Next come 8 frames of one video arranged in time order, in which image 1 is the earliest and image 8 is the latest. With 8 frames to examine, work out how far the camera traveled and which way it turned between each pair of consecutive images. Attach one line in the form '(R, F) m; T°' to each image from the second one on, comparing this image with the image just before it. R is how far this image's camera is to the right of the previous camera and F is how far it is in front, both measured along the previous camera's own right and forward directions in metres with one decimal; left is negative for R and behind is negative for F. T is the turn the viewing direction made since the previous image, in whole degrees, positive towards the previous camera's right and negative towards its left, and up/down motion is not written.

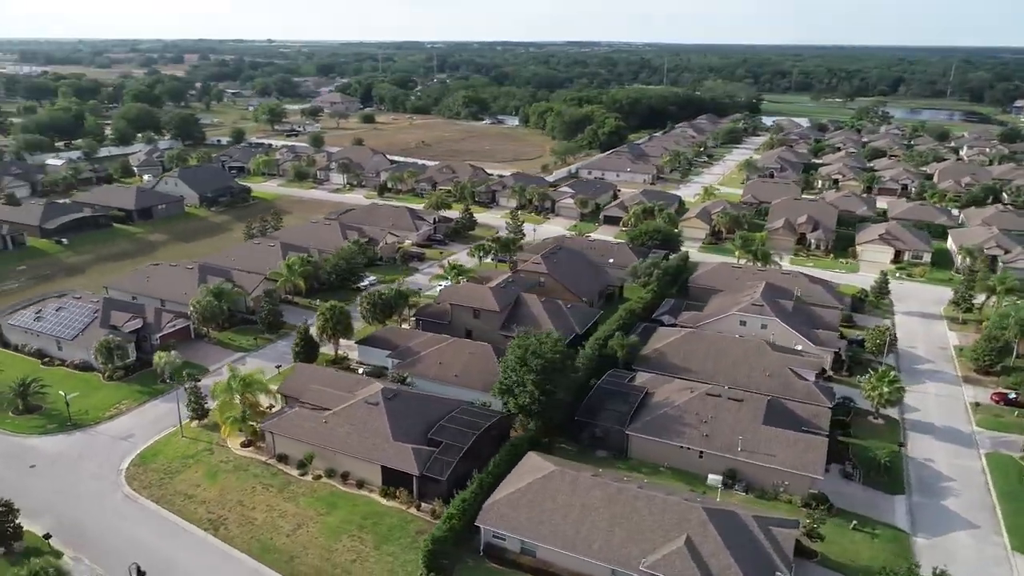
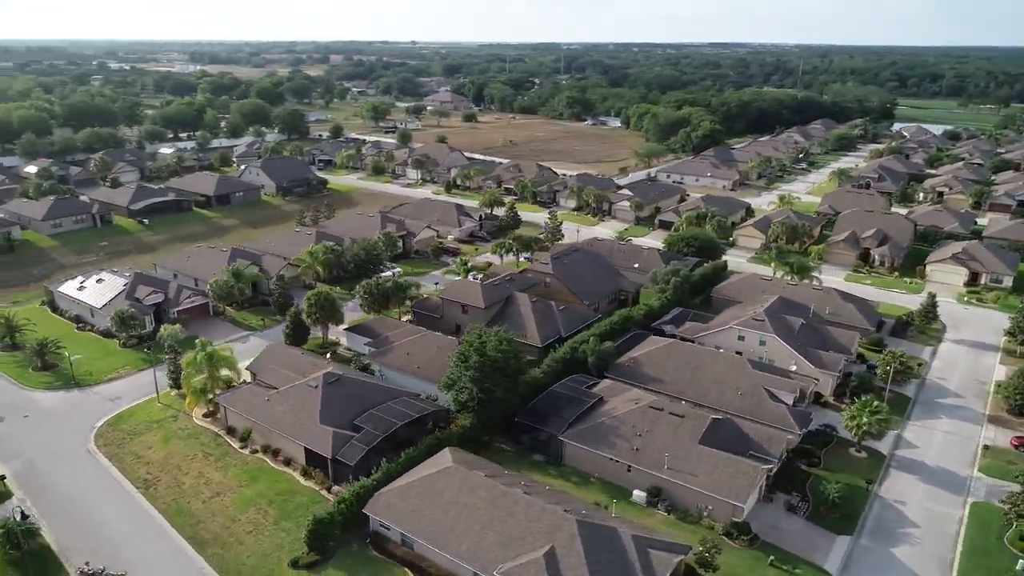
(+9.4, +1.0) m; -10°
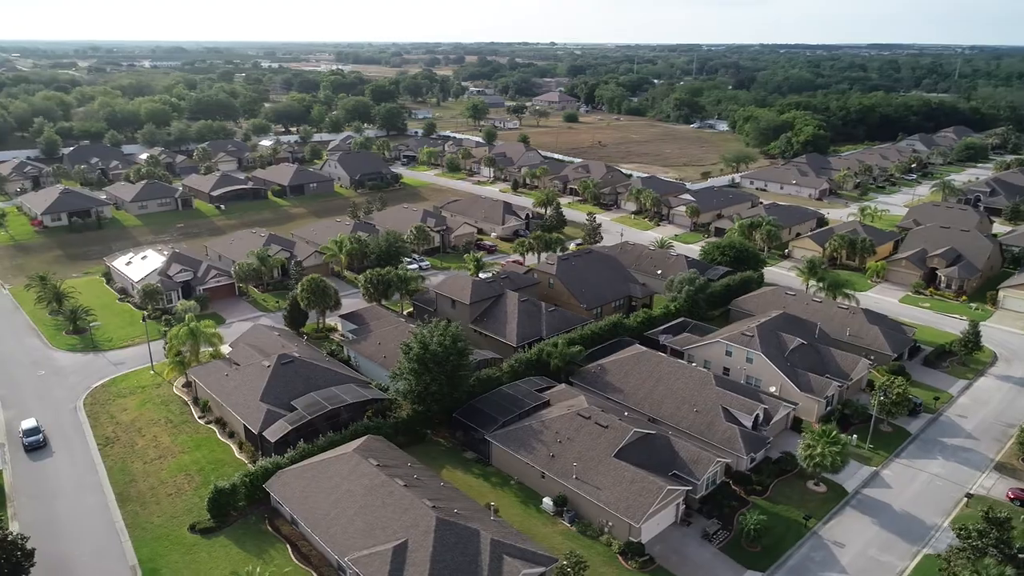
(+9.6, +1.1) m; -10°
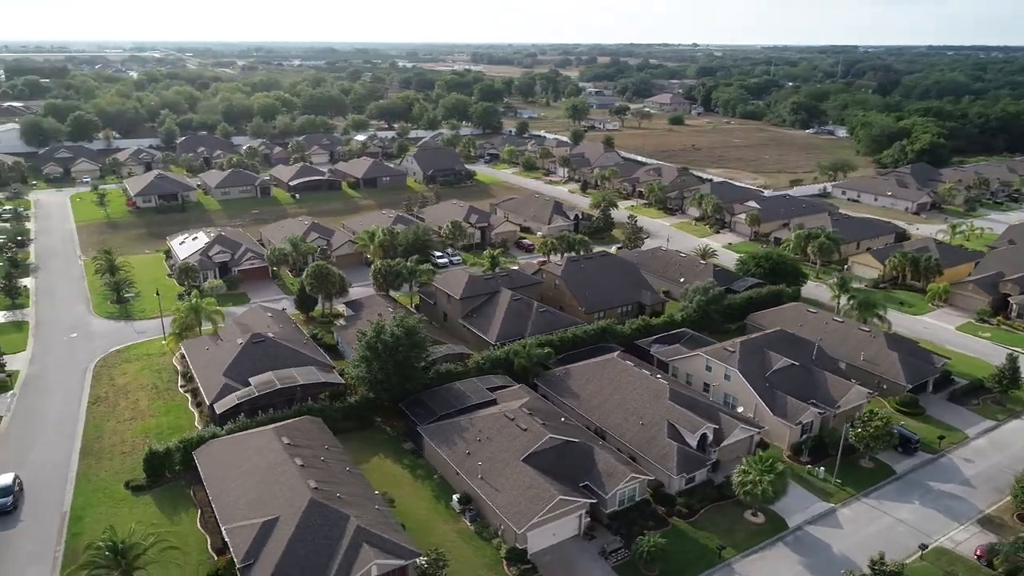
(+9.3, +1.1) m; -10°
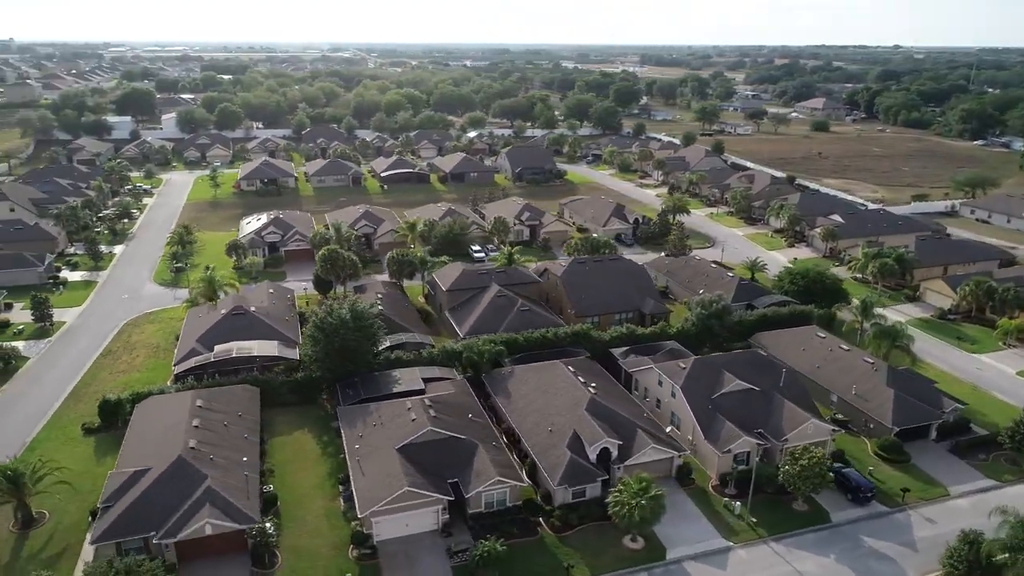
(+12.0, +1.6) m; -13°
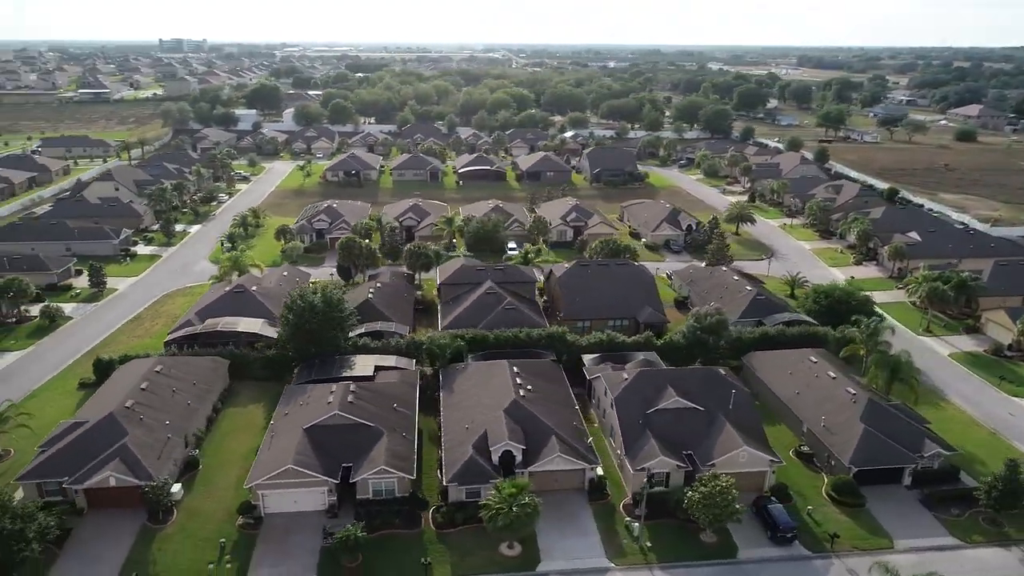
(+10.4, +1.2) m; -11°
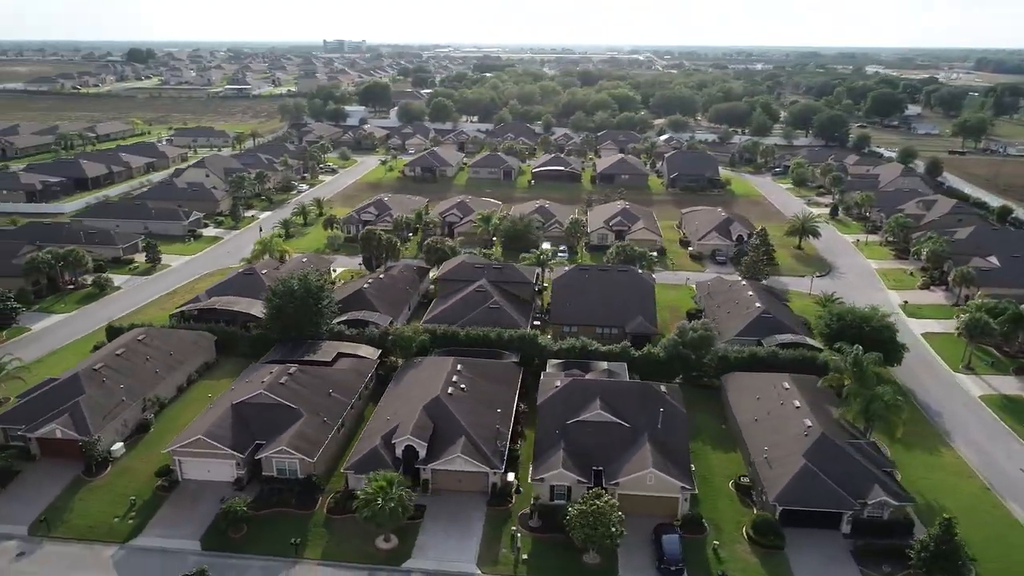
(+10.1, +1.3) m; -11°
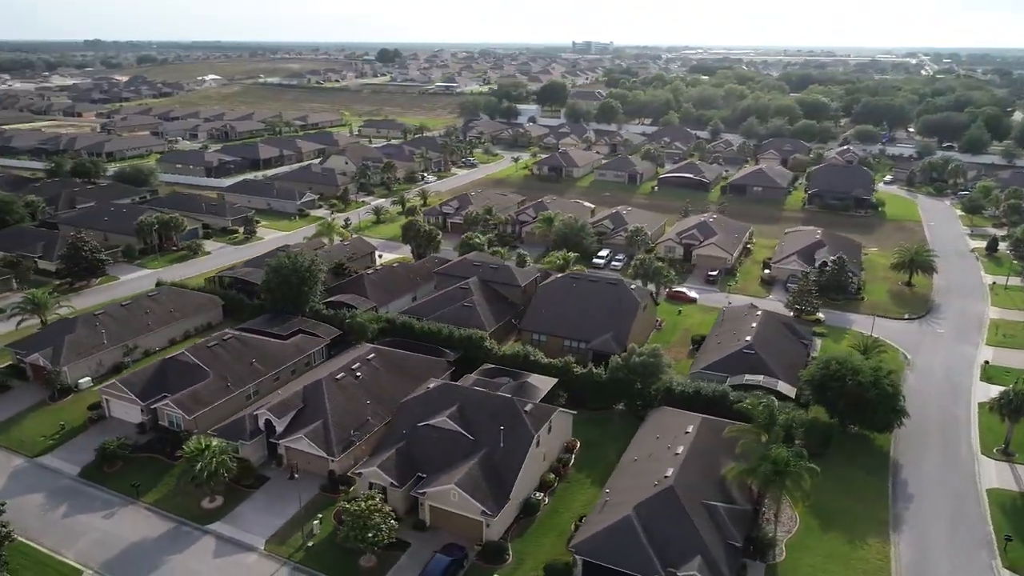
(+16.6, +3.6) m; -19°
